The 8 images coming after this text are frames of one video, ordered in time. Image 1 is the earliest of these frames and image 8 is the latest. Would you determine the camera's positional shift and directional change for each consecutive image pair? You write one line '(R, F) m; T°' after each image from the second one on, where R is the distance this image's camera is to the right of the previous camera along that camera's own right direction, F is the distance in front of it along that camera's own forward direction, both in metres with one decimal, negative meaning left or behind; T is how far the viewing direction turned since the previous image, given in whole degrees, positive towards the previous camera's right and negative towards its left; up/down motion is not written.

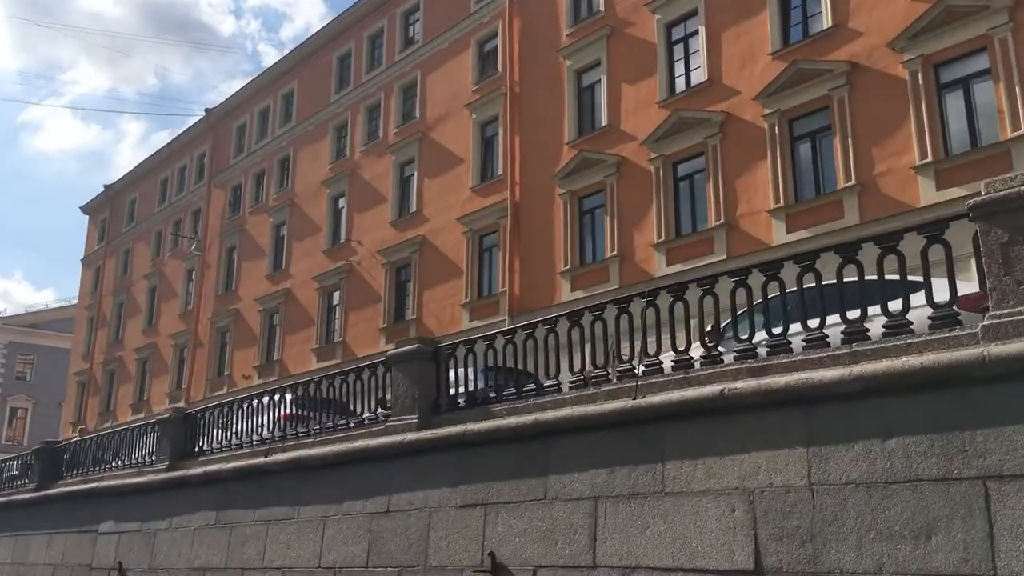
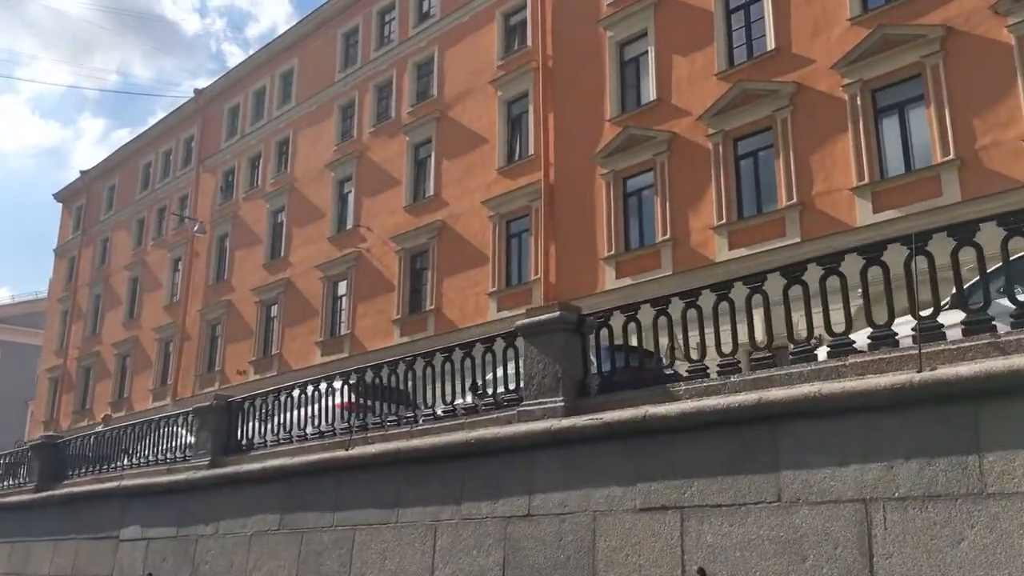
(-1.4, +1.5) m; +2°
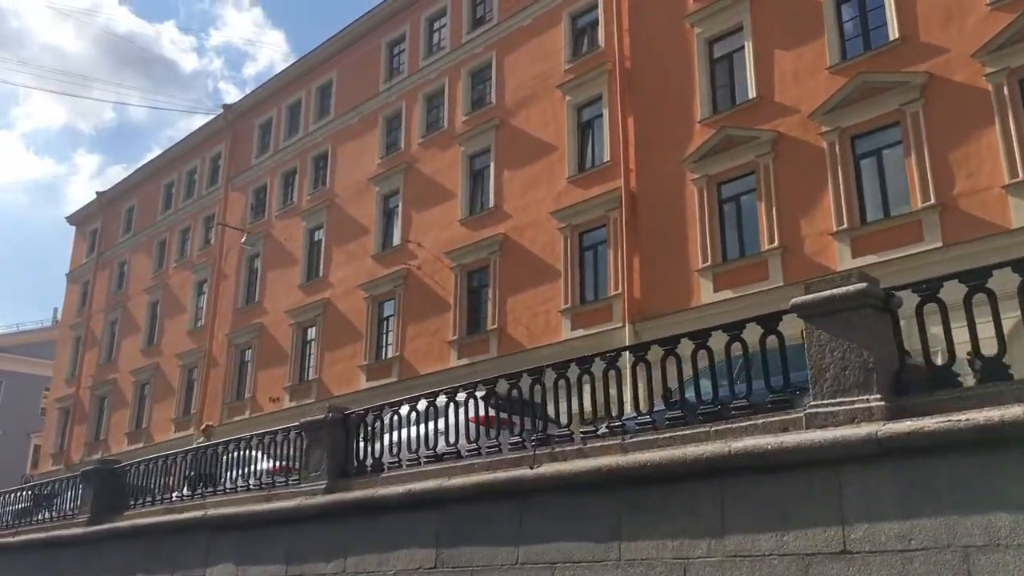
(-1.5, +1.6) m; 0°
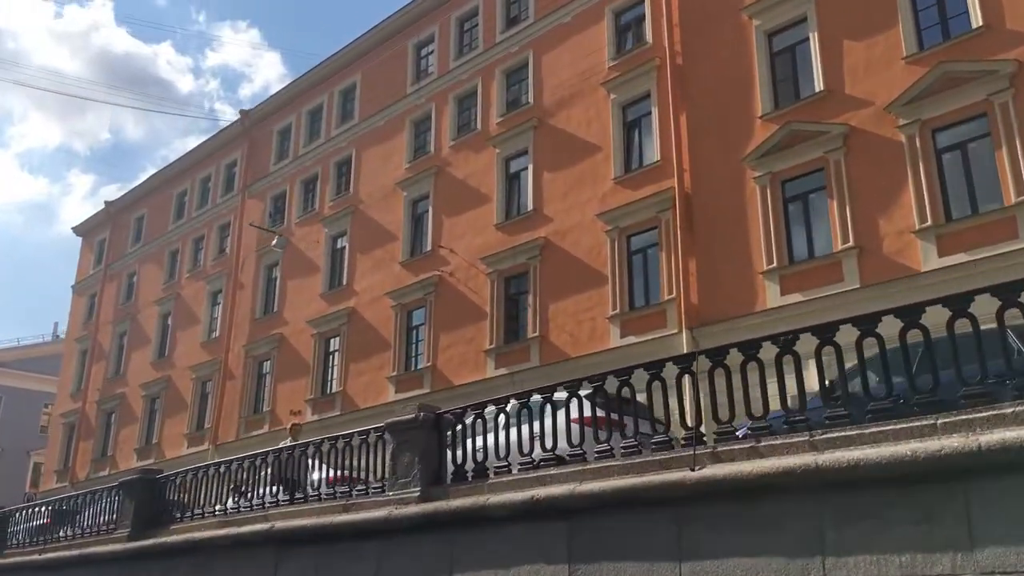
(-0.9, +0.9) m; 0°
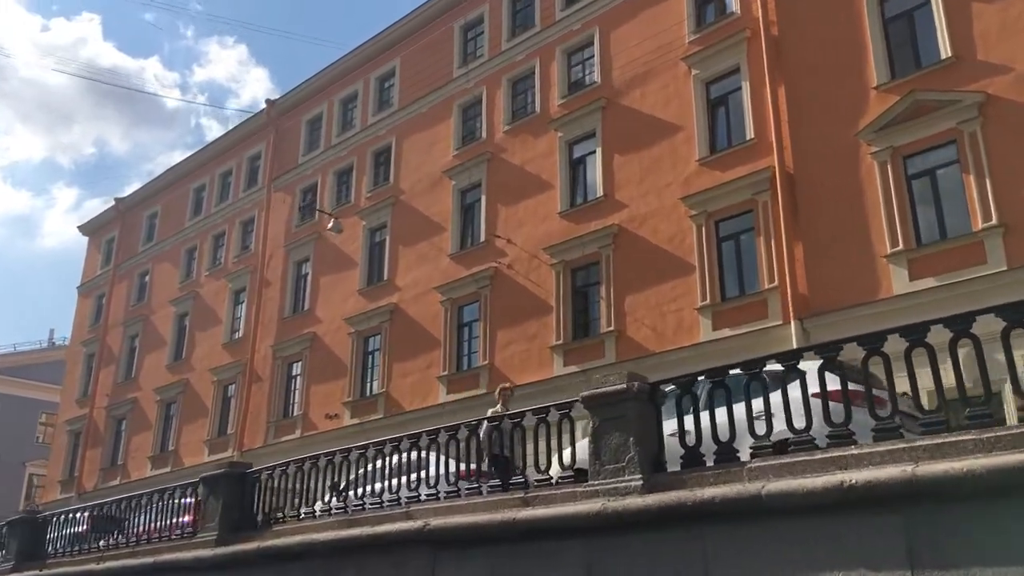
(-1.6, +1.6) m; +1°
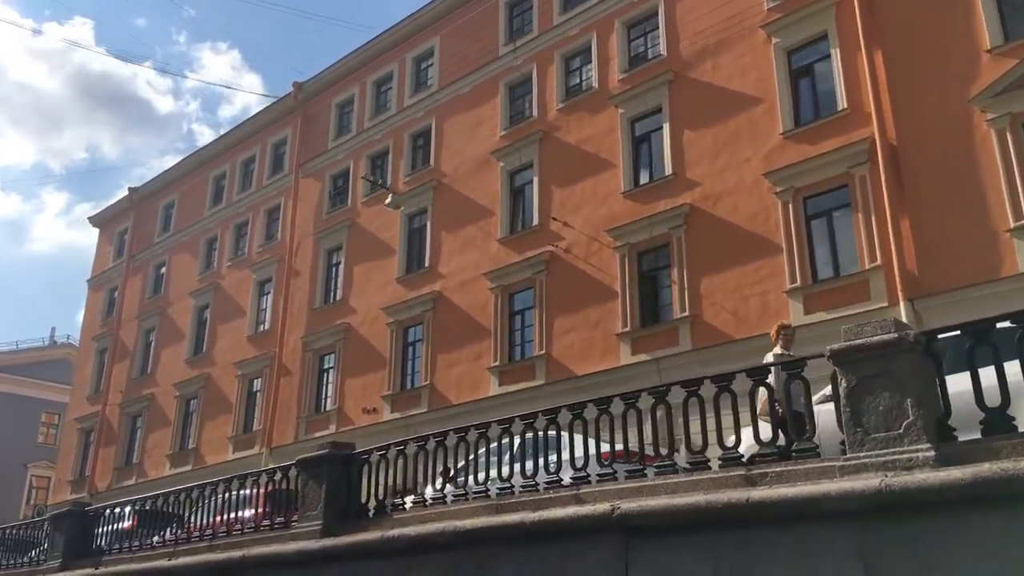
(-1.3, +1.2) m; 0°
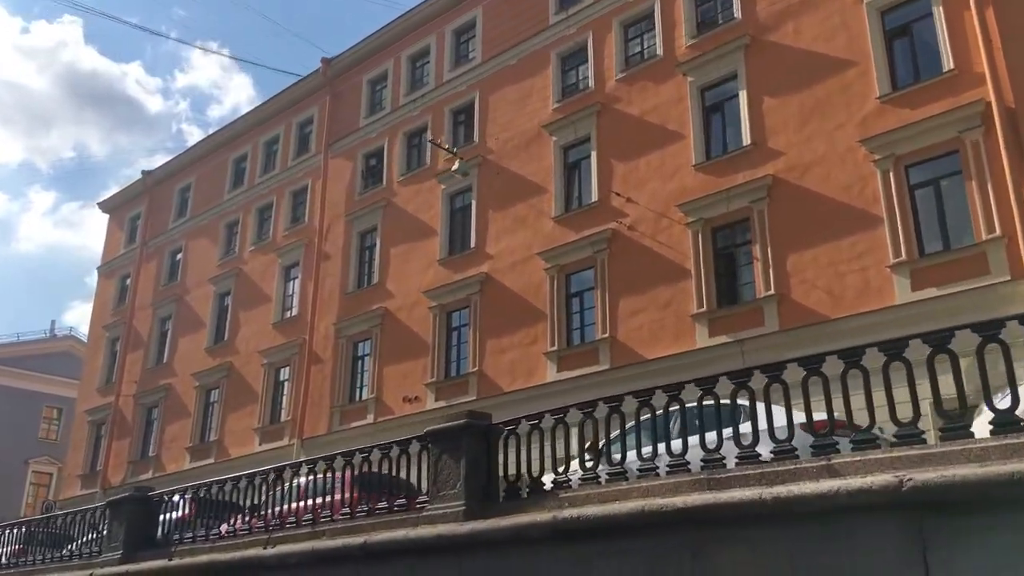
(-1.3, +1.2) m; +1°
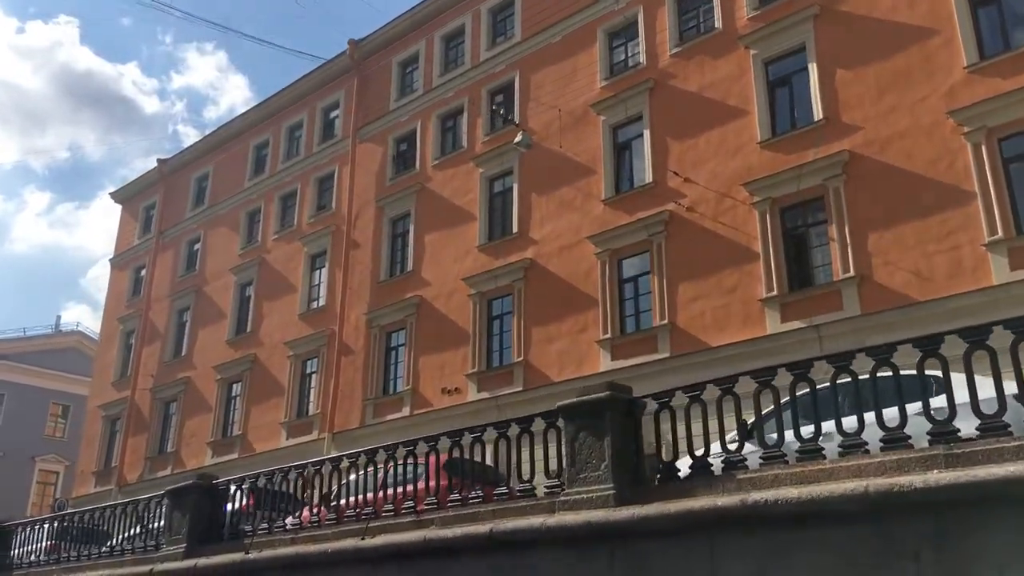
(-1.0, +0.9) m; 0°
